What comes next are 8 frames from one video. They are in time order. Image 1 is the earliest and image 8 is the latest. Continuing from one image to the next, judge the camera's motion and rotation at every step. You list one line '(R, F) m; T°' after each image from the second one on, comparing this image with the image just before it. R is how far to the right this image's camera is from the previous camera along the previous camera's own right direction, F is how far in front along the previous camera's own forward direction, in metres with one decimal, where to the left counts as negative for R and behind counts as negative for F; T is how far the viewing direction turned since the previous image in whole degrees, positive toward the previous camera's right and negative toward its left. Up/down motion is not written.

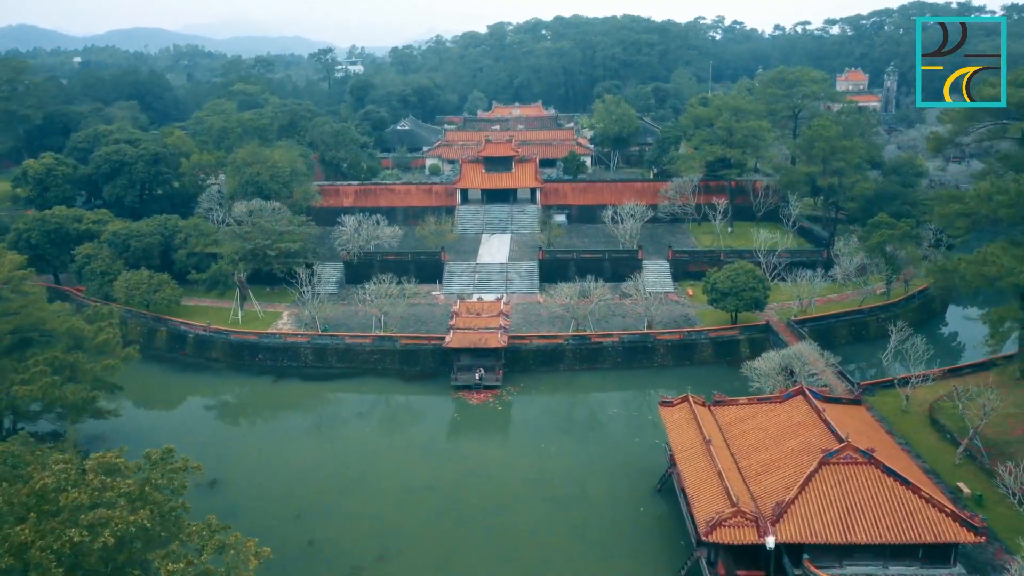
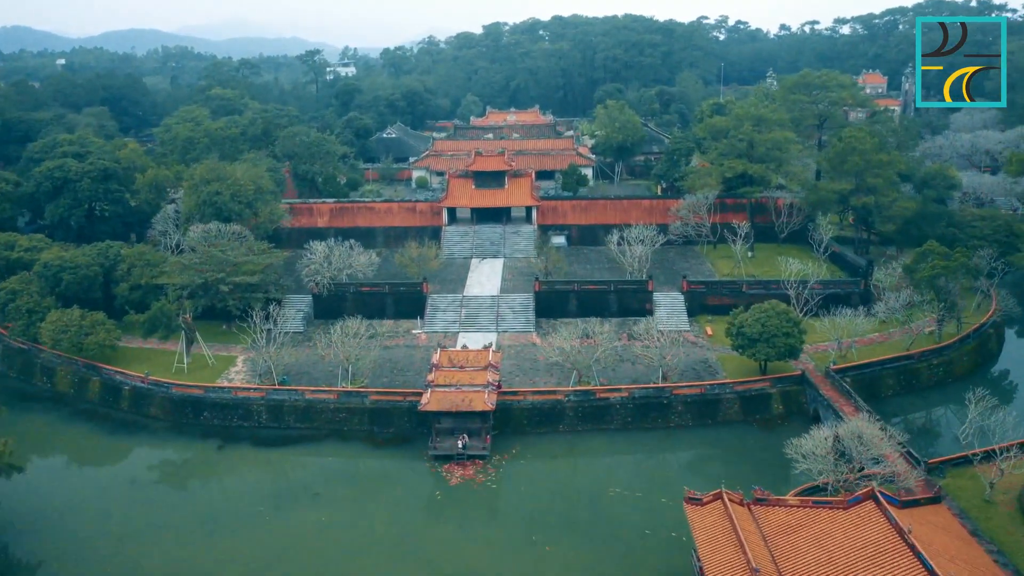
(+0.2, +3.7) m; 0°
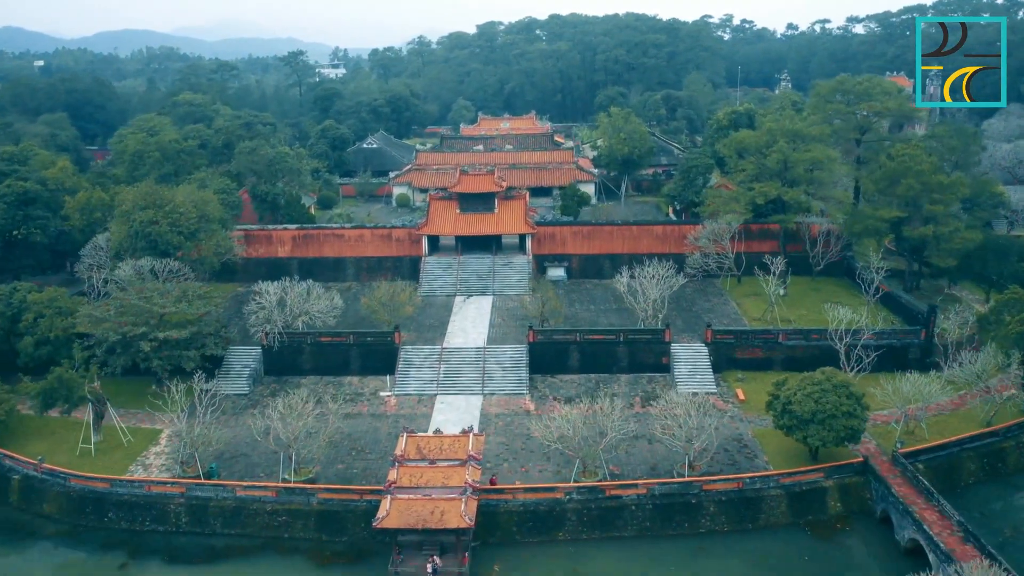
(+0.2, +4.3) m; 0°
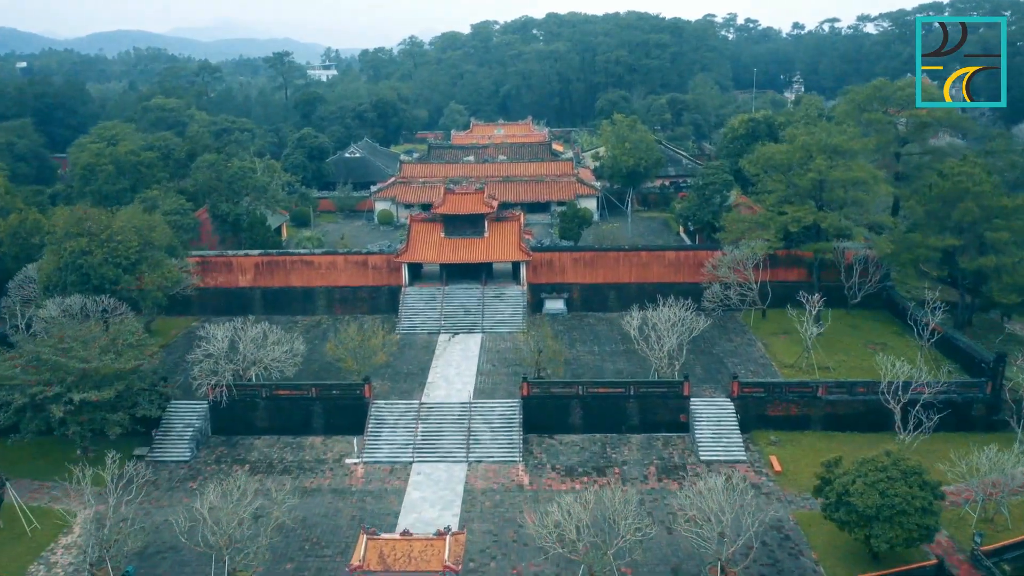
(+0.2, +3.3) m; 0°
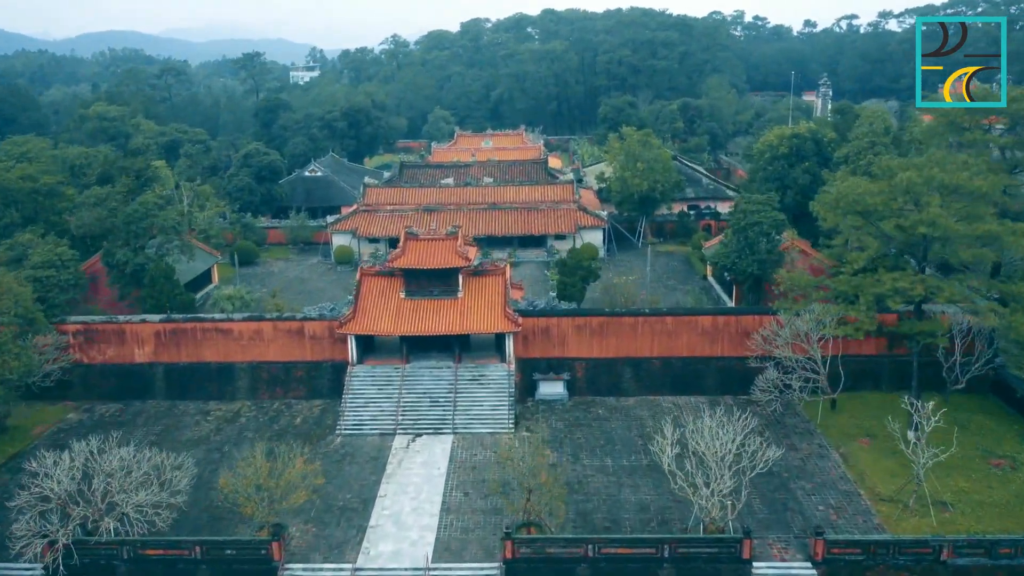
(+0.3, +5.9) m; 0°
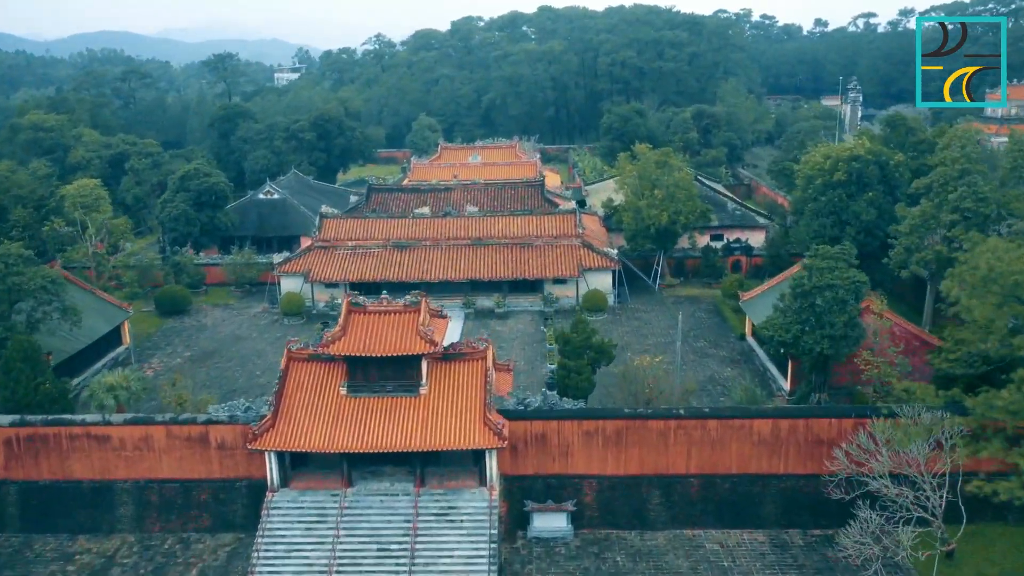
(+0.2, +5.0) m; 0°
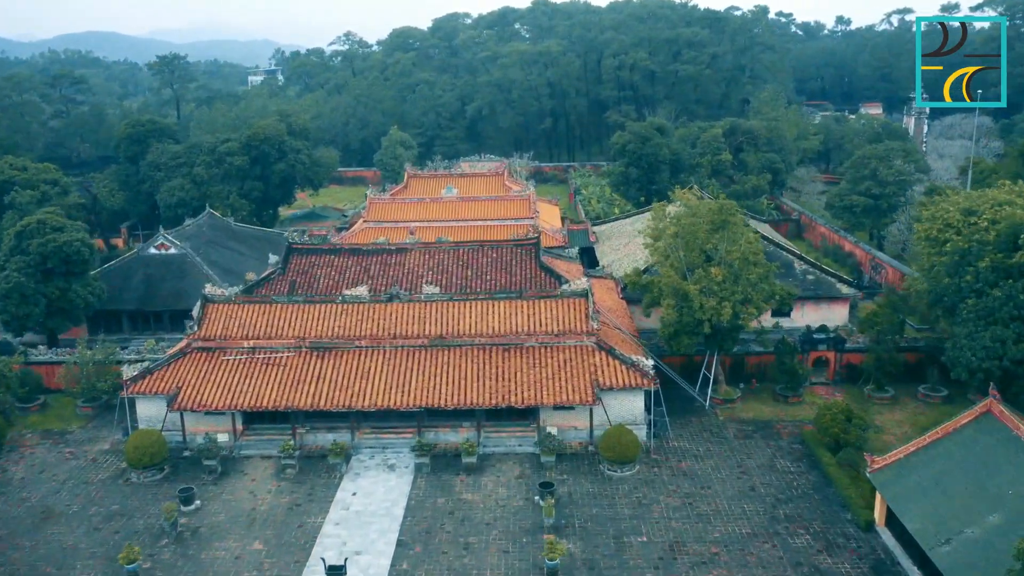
(+0.3, +7.7) m; 0°
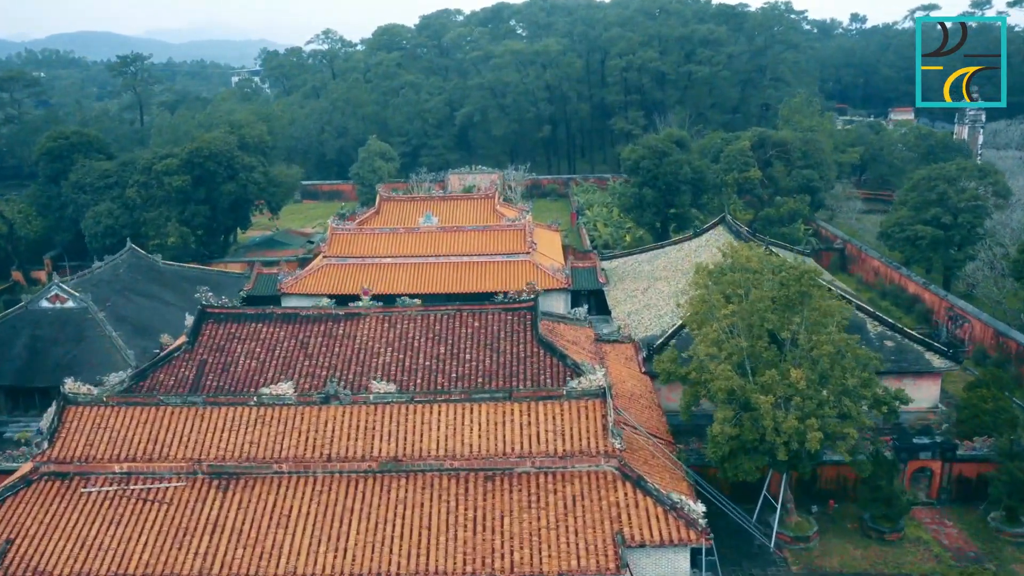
(+0.2, +4.5) m; 0°
